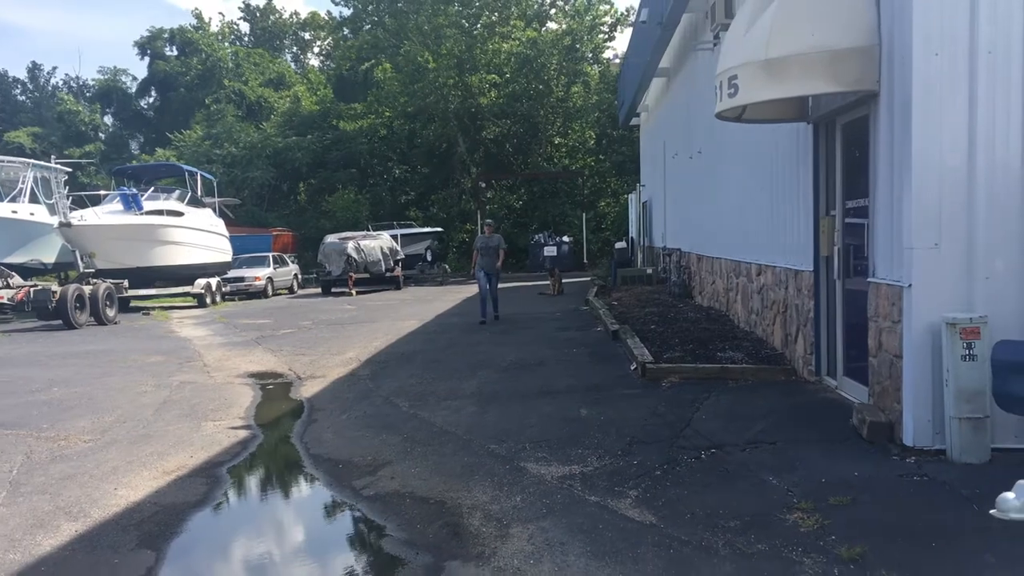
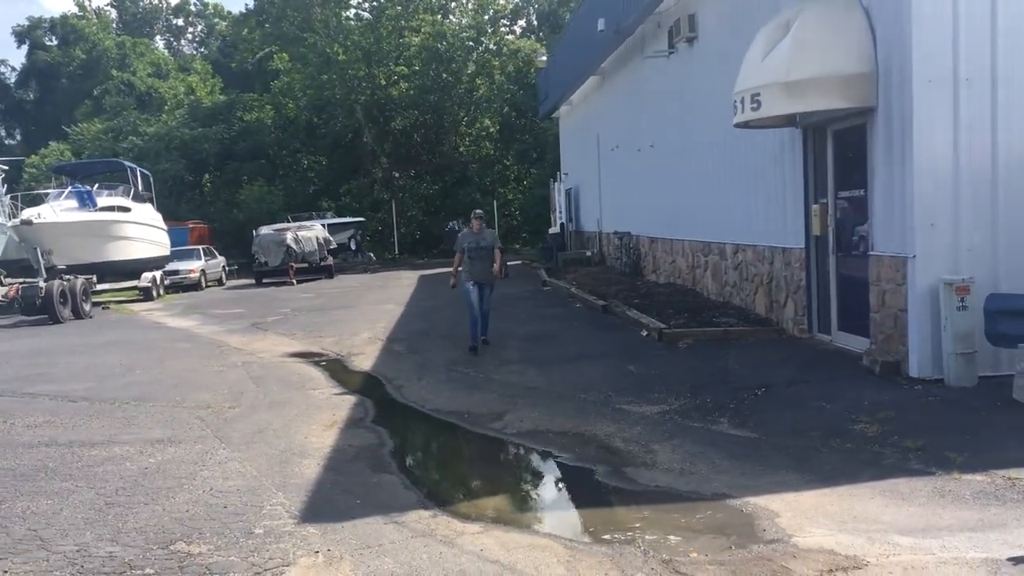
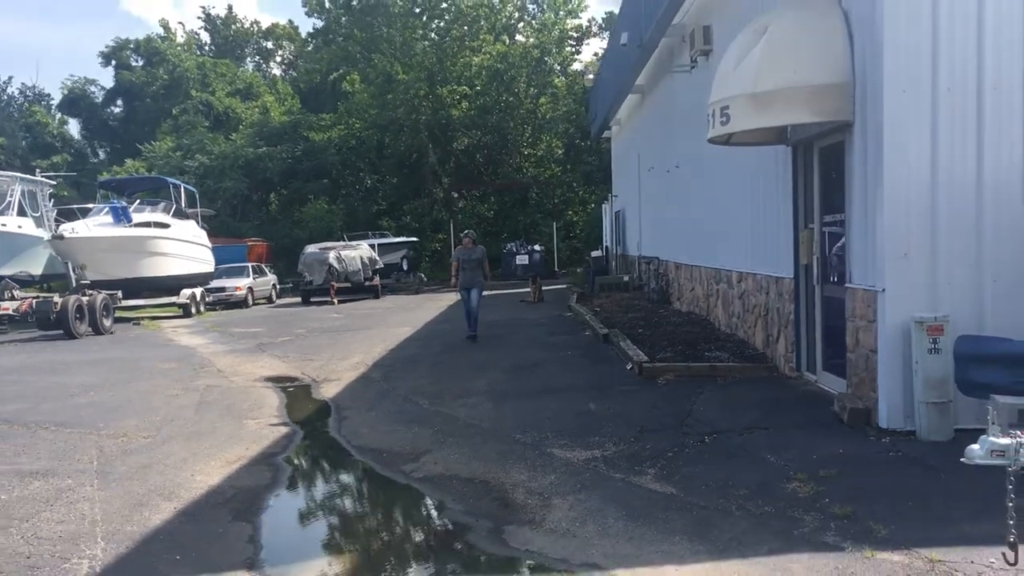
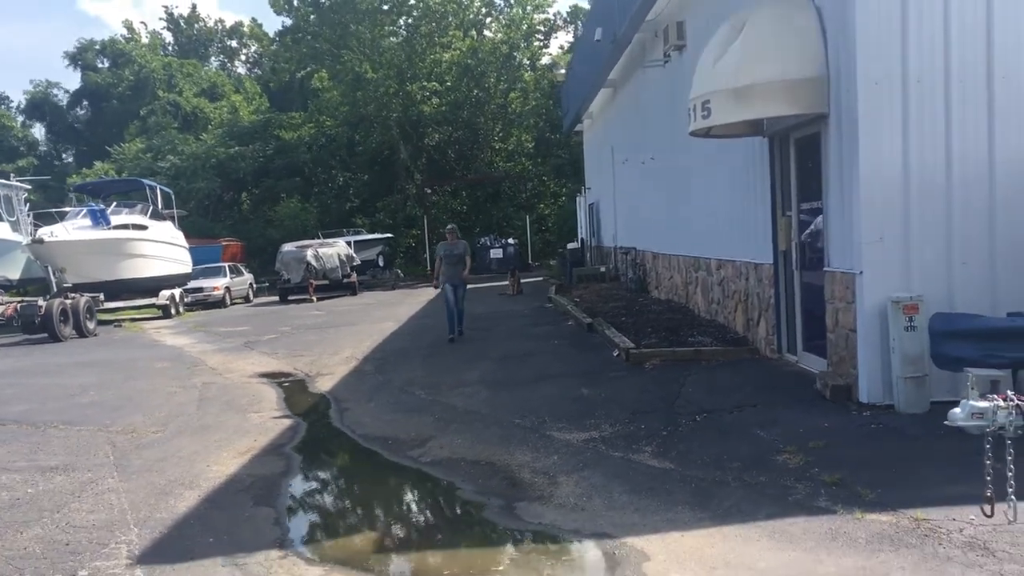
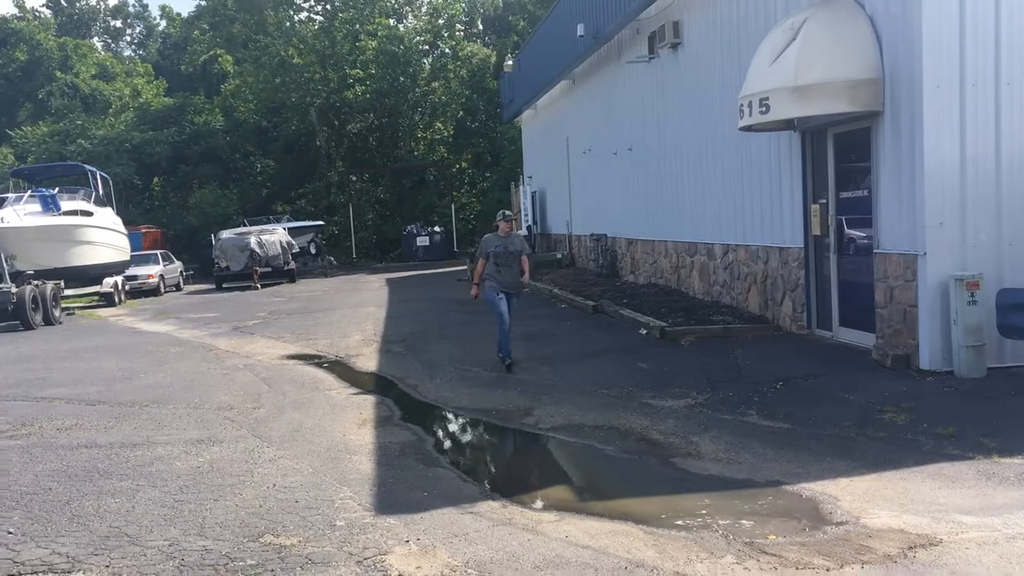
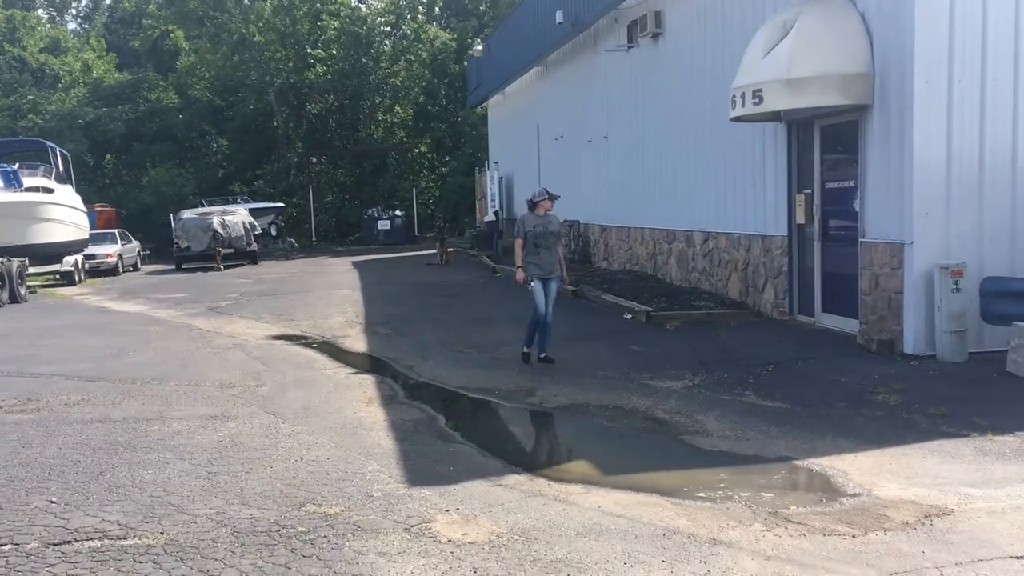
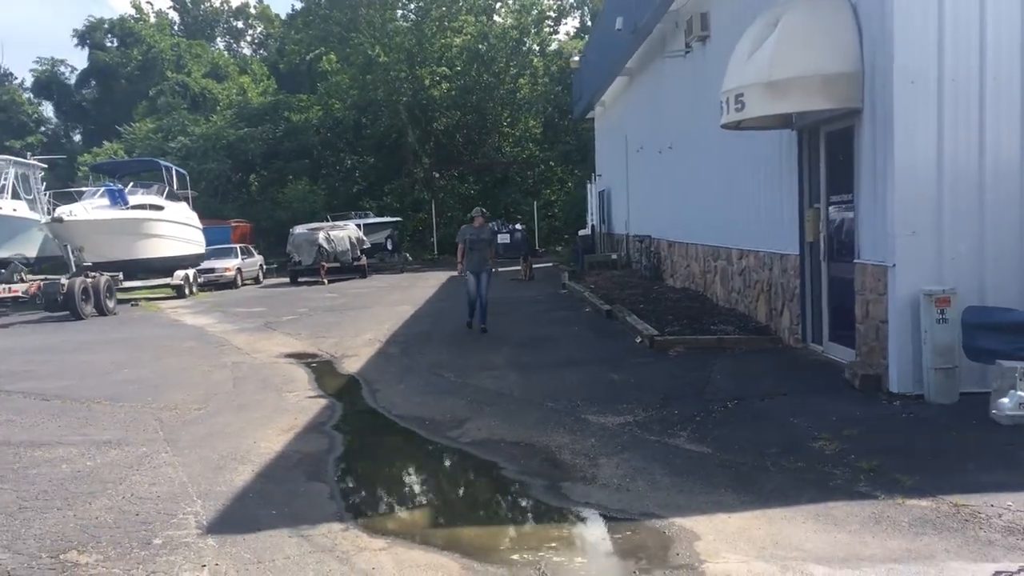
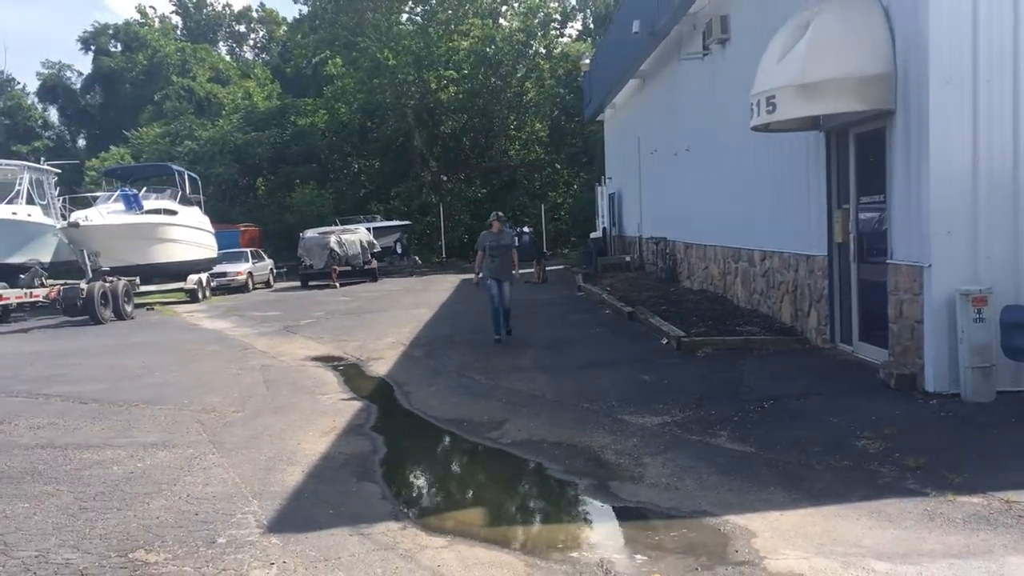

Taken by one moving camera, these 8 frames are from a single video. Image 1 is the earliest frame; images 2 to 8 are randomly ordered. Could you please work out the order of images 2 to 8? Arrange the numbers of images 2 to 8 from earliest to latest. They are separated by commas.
3, 4, 7, 8, 2, 5, 6
